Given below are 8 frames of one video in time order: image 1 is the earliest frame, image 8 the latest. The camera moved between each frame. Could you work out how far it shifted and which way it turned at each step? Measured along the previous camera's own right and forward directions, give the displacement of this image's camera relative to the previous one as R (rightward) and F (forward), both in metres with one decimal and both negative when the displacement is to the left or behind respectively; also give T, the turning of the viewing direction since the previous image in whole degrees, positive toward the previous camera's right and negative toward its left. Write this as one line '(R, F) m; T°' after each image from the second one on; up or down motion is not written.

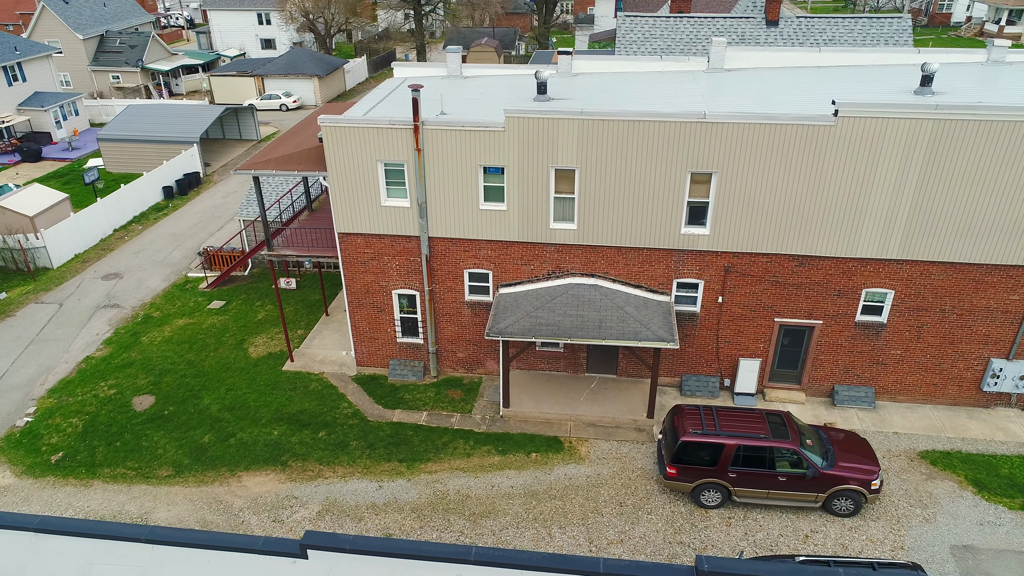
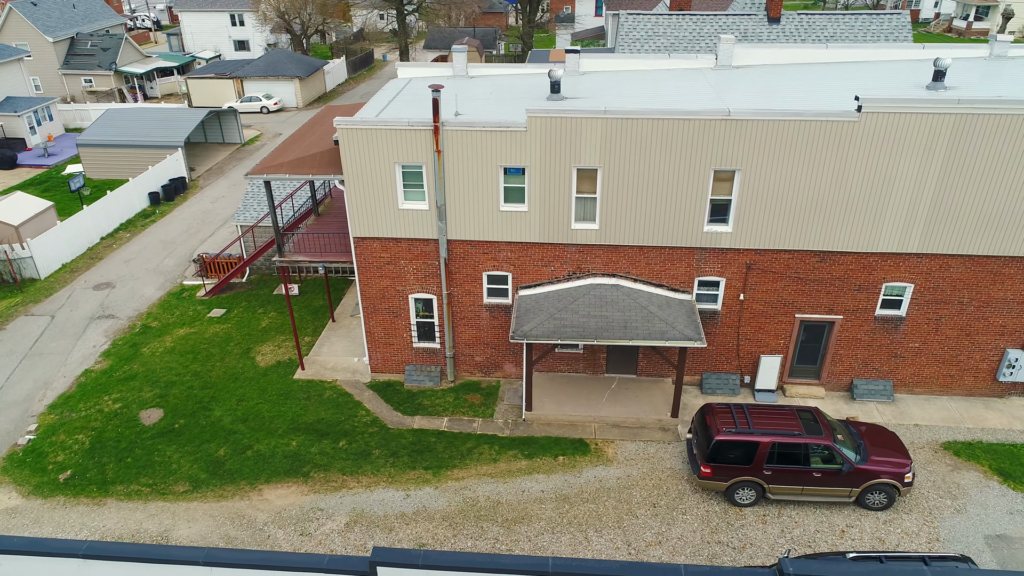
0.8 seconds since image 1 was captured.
(-1.1, +0.2) m; +2°
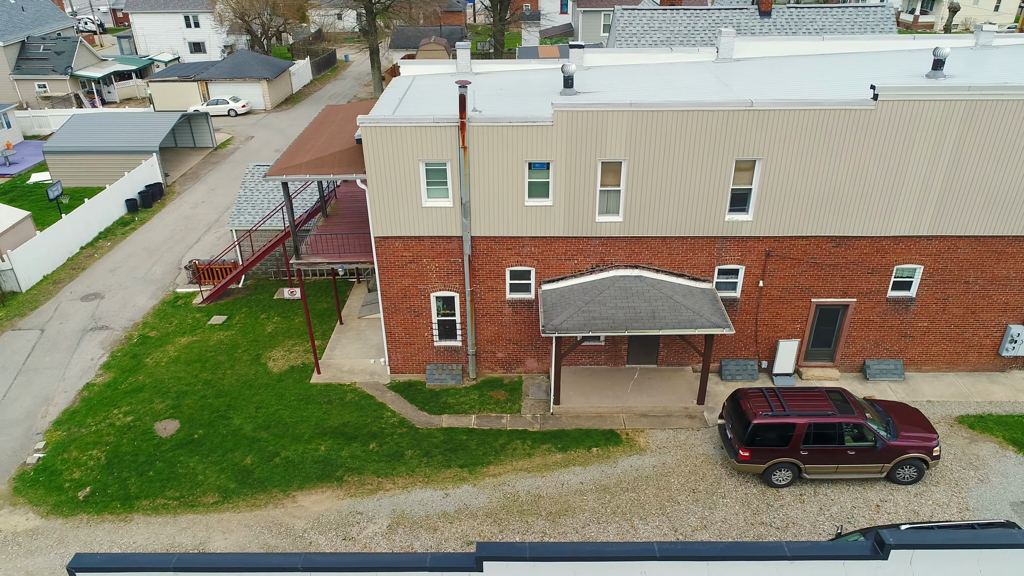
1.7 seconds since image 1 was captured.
(-1.5, 0.0) m; +3°
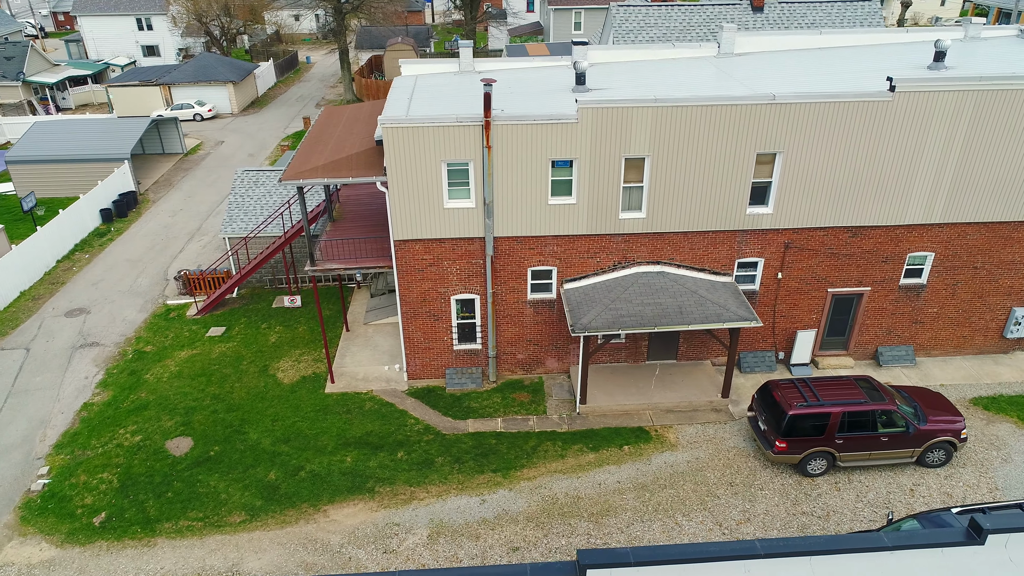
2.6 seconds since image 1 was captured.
(-1.4, +0.3) m; +3°
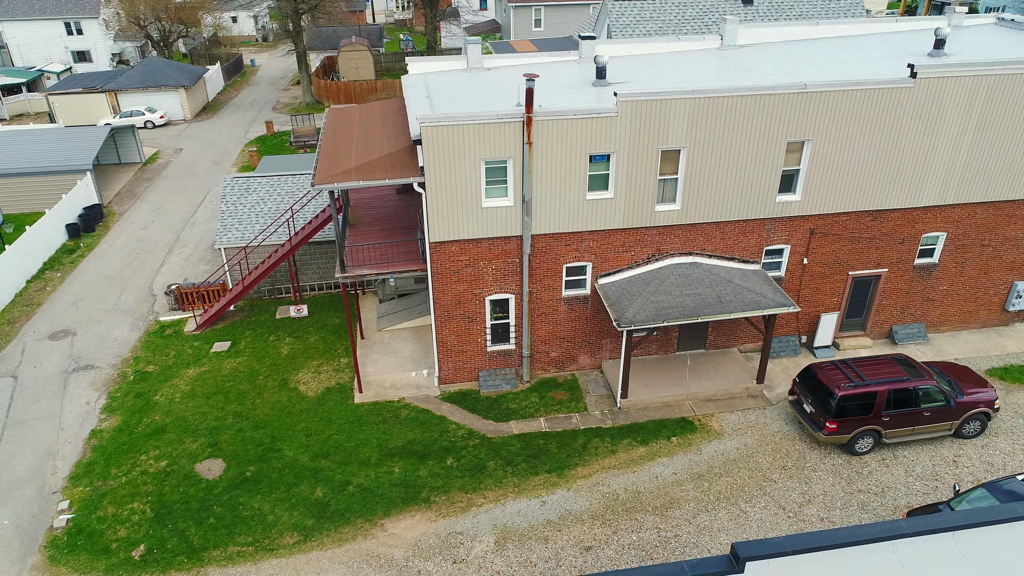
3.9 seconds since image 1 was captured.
(-2.1, +0.3) m; +5°
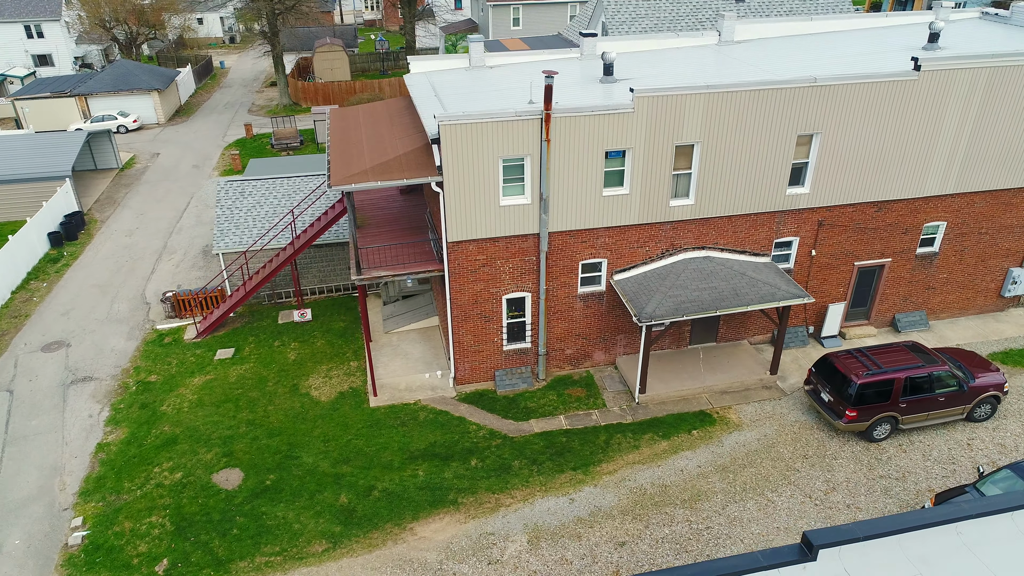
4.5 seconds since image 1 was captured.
(-1.1, +0.1) m; +2°
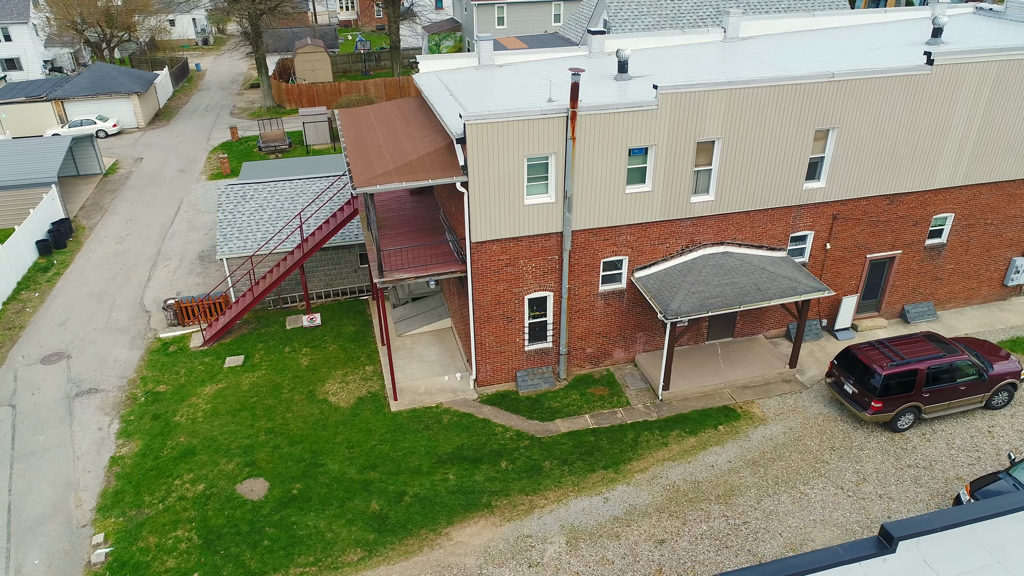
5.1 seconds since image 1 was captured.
(-1.1, +0.1) m; +2°
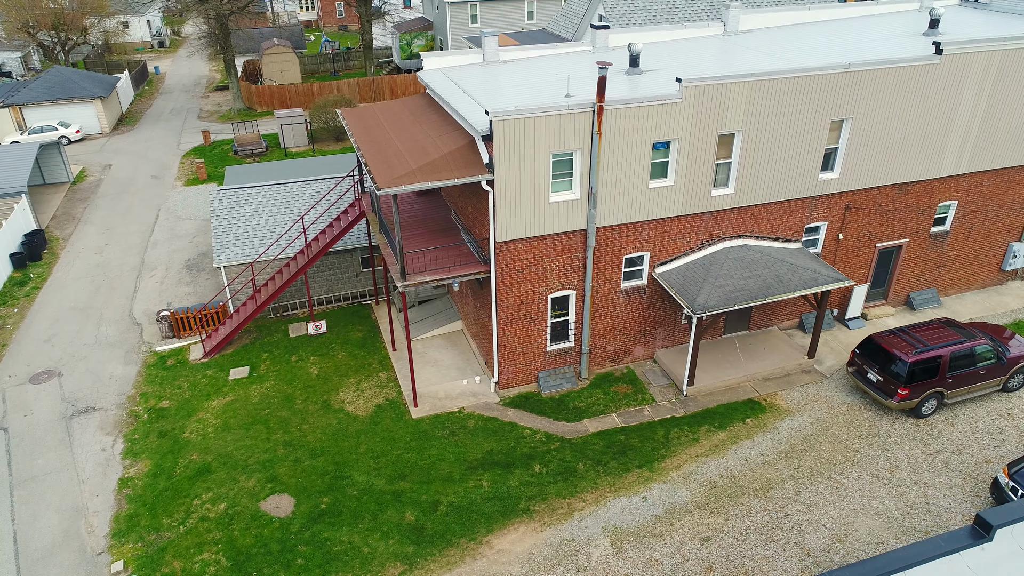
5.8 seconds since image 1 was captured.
(-1.3, +0.3) m; +3°
